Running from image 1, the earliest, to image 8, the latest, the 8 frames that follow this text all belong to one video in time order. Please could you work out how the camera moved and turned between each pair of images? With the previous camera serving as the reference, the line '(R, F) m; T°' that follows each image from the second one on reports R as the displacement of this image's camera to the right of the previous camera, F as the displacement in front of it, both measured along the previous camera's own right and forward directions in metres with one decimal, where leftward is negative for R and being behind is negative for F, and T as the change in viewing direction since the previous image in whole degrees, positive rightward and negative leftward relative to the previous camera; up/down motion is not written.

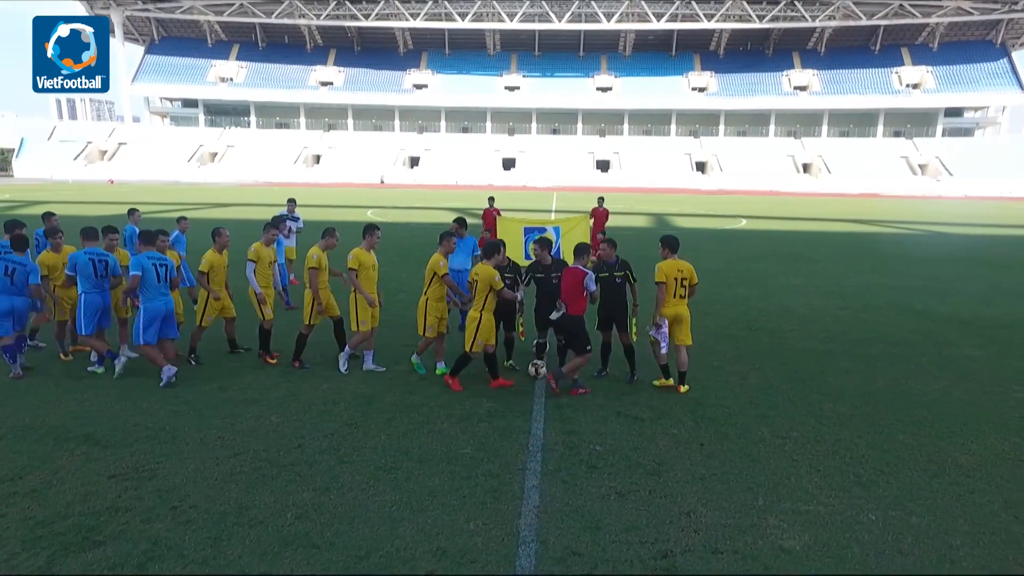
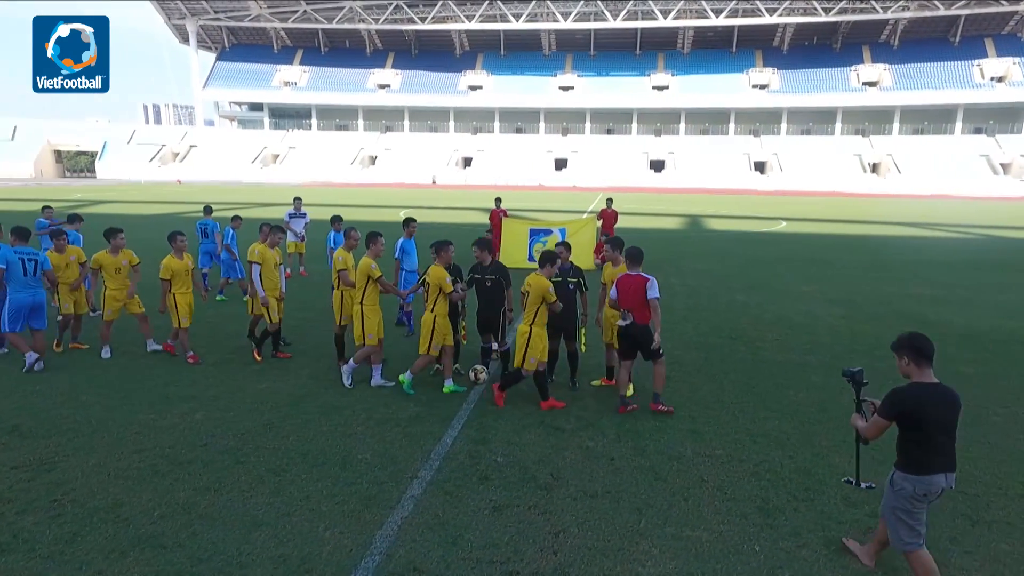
(+1.2, +0.2) m; -5°
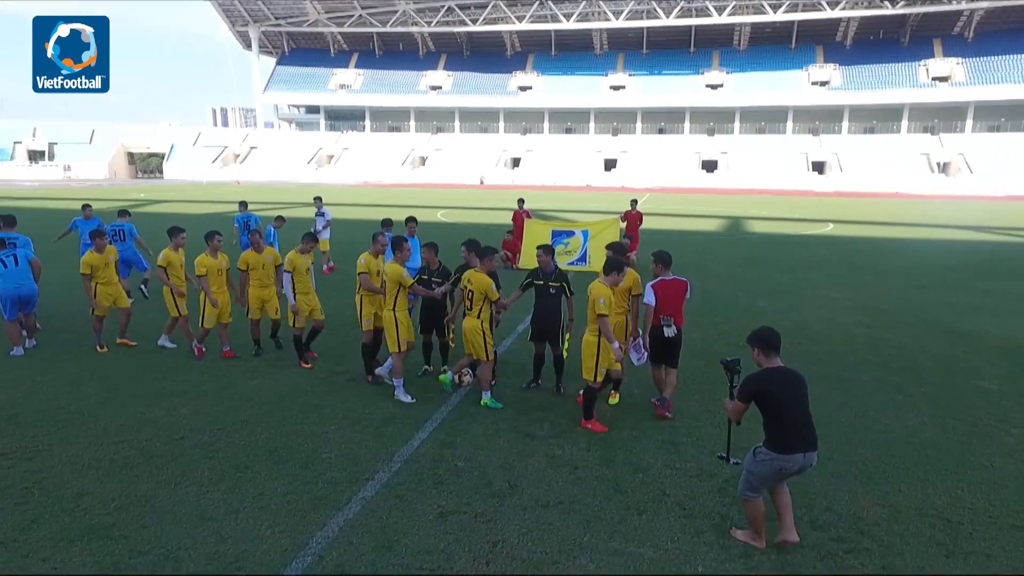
(+0.7, +0.1) m; -5°
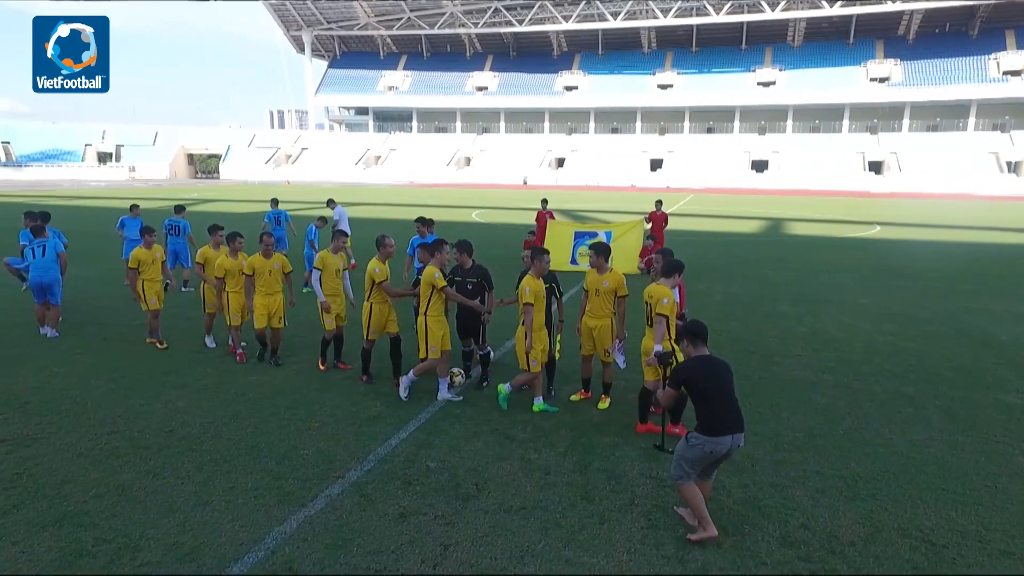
(+0.5, +0.1) m; -4°
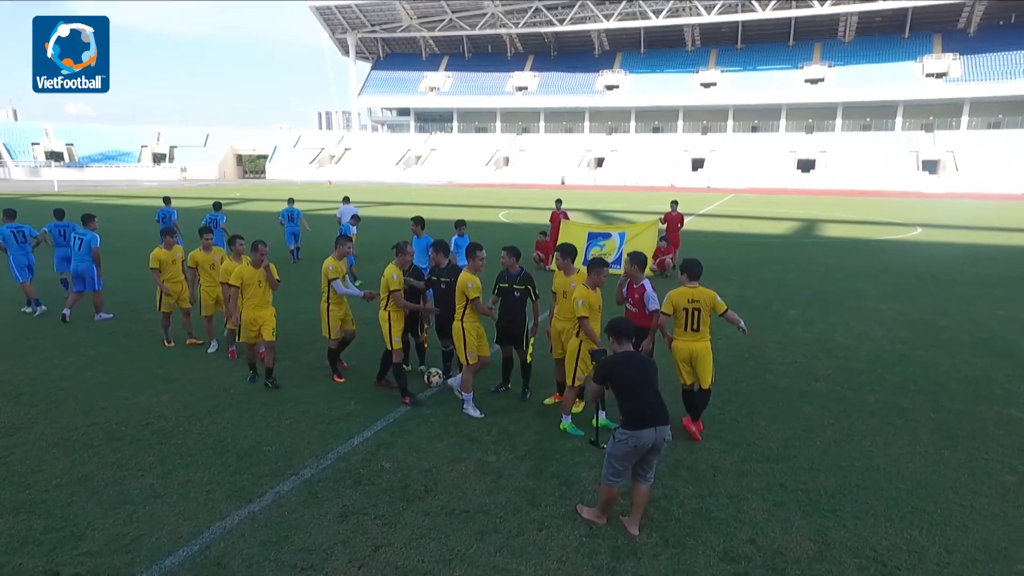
(+0.6, +0.1) m; -4°
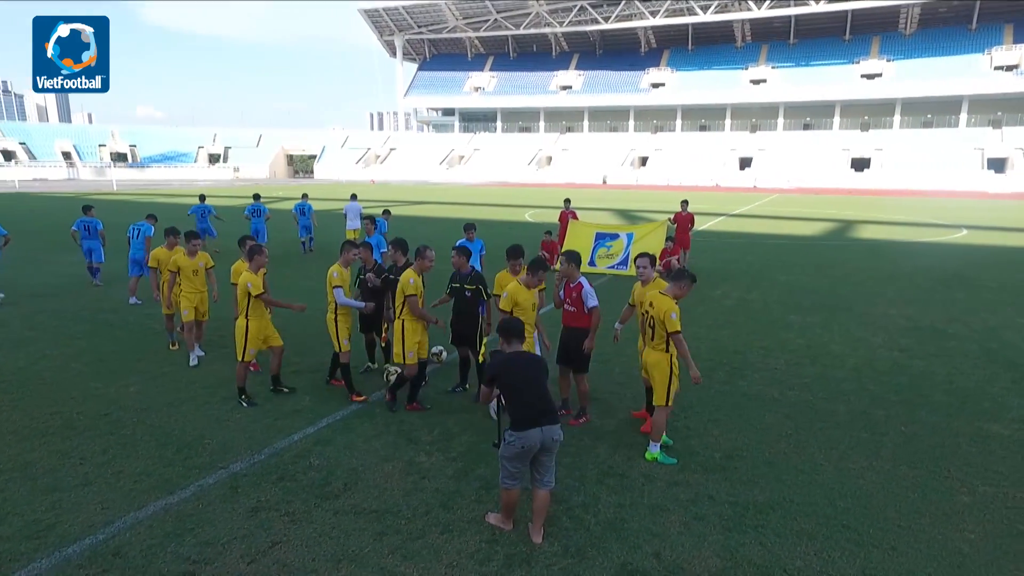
(+0.9, +0.1) m; -4°
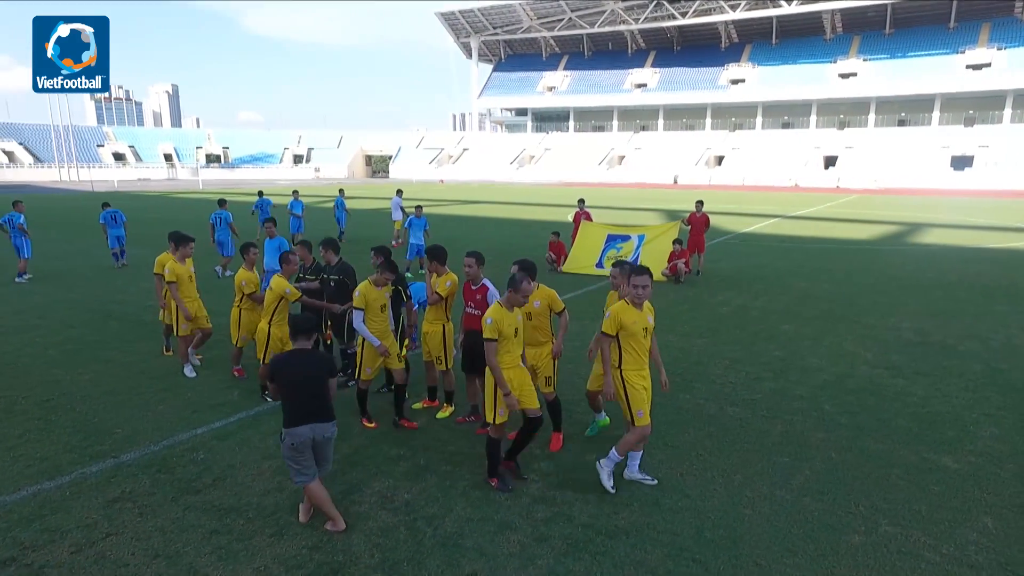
(+1.5, +0.3) m; -7°
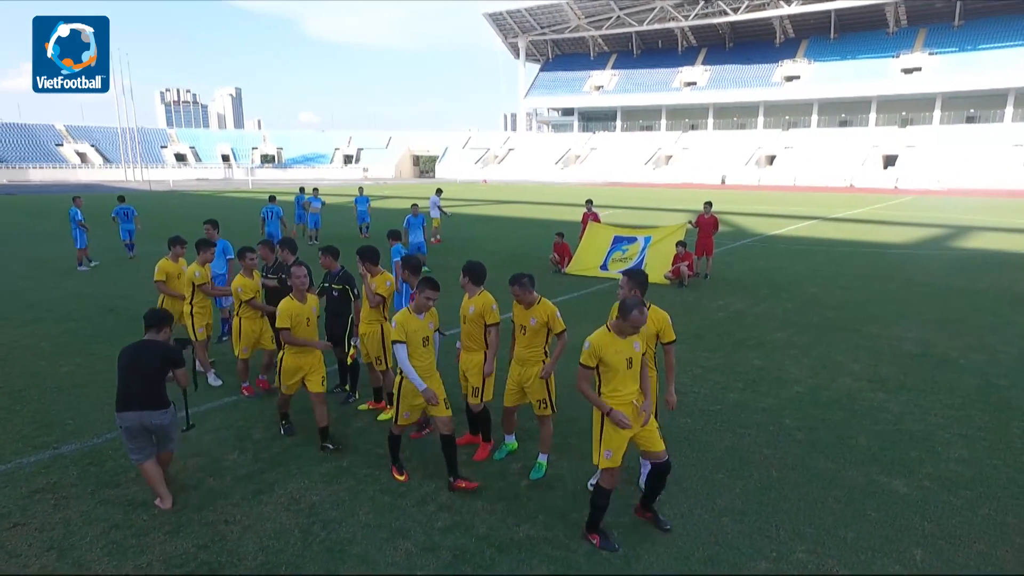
(+0.9, +0.1) m; -4°
